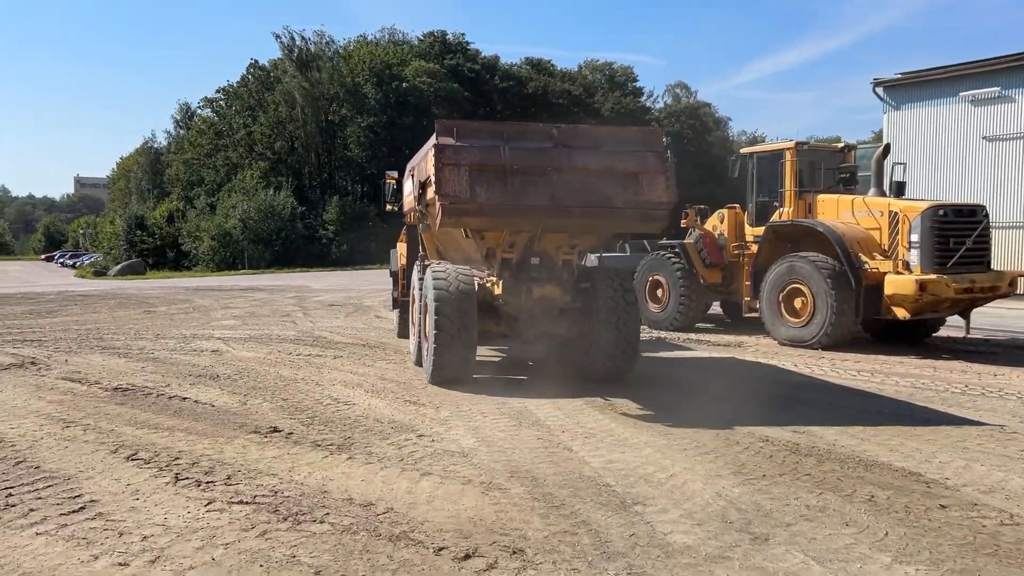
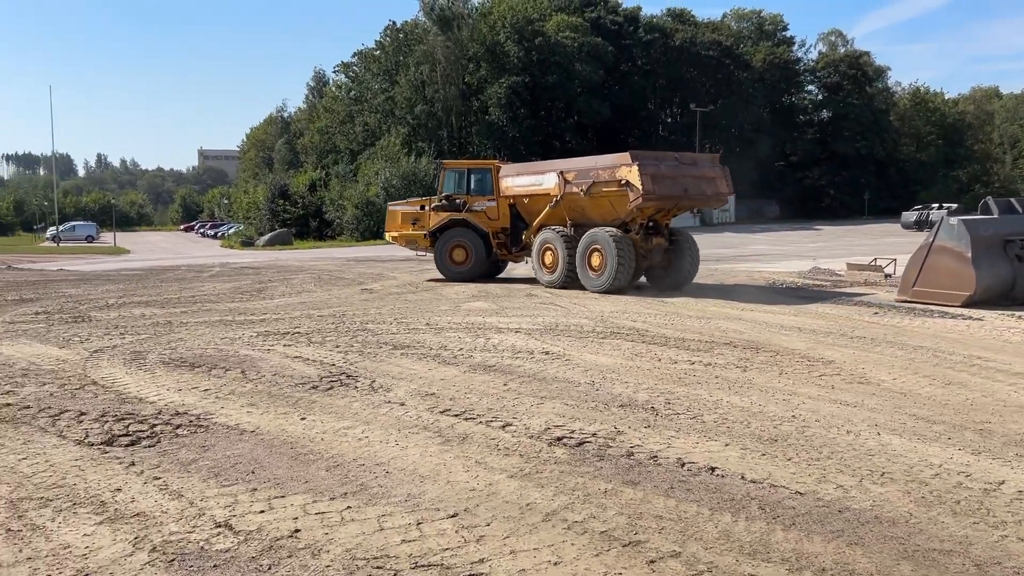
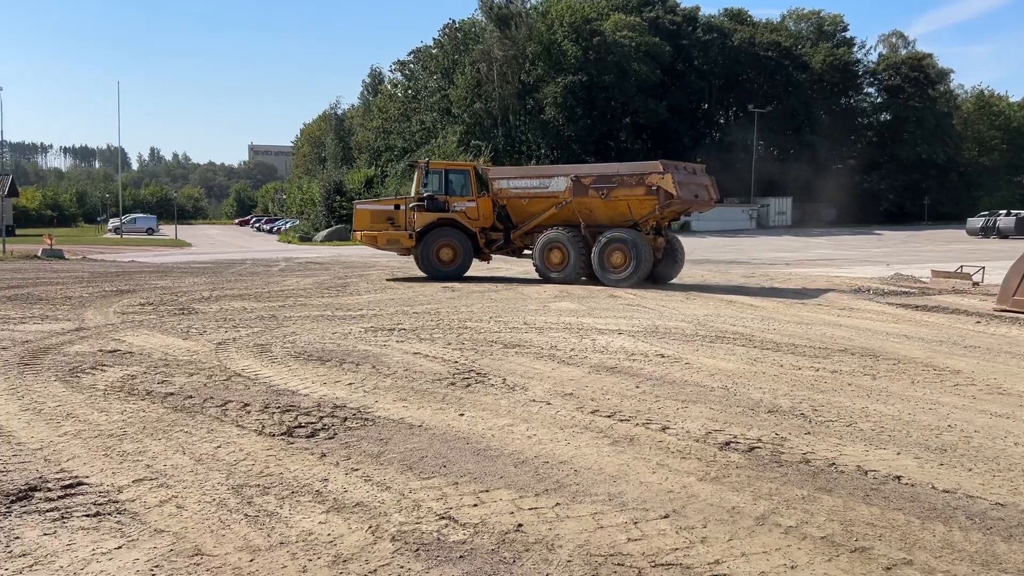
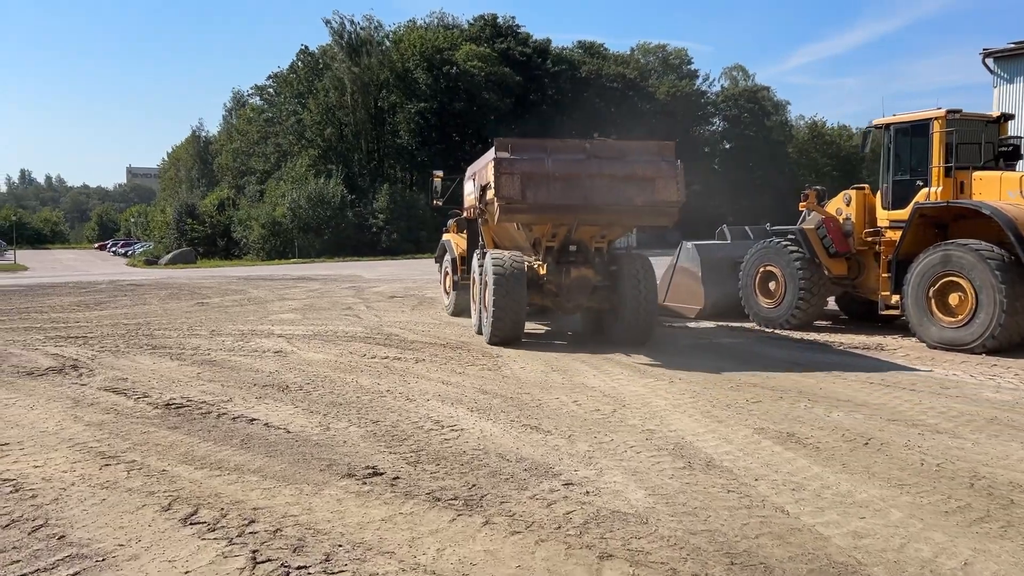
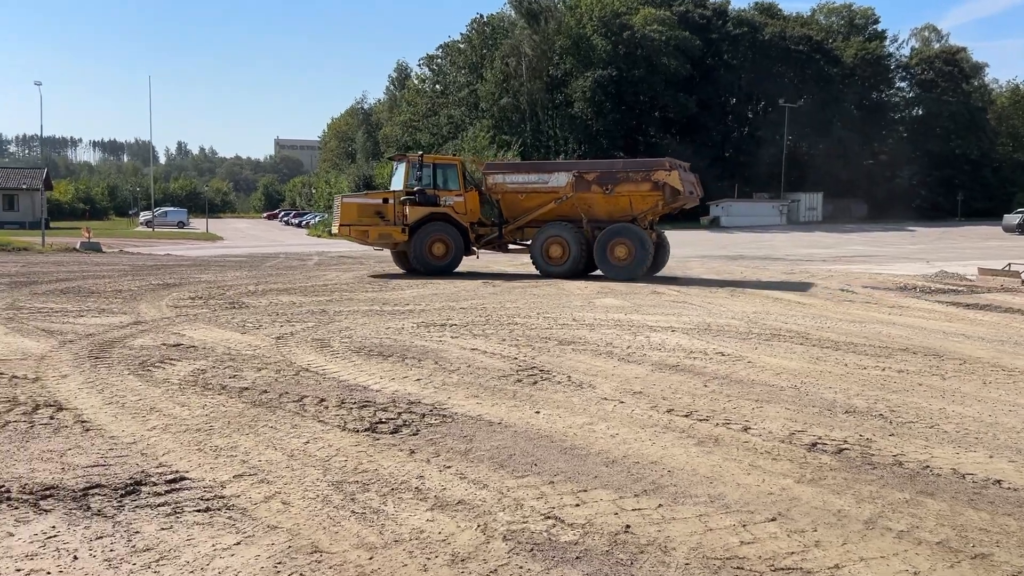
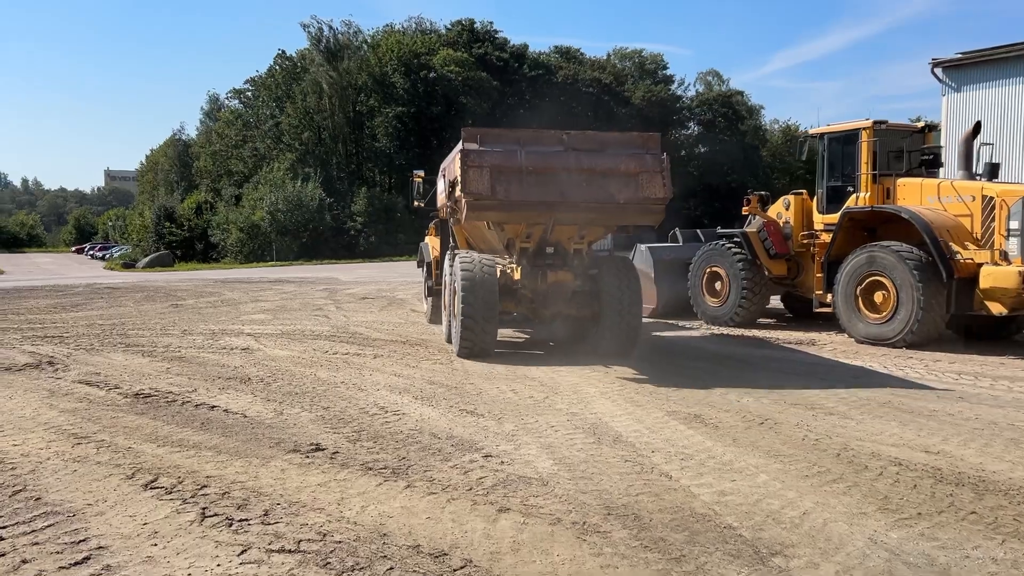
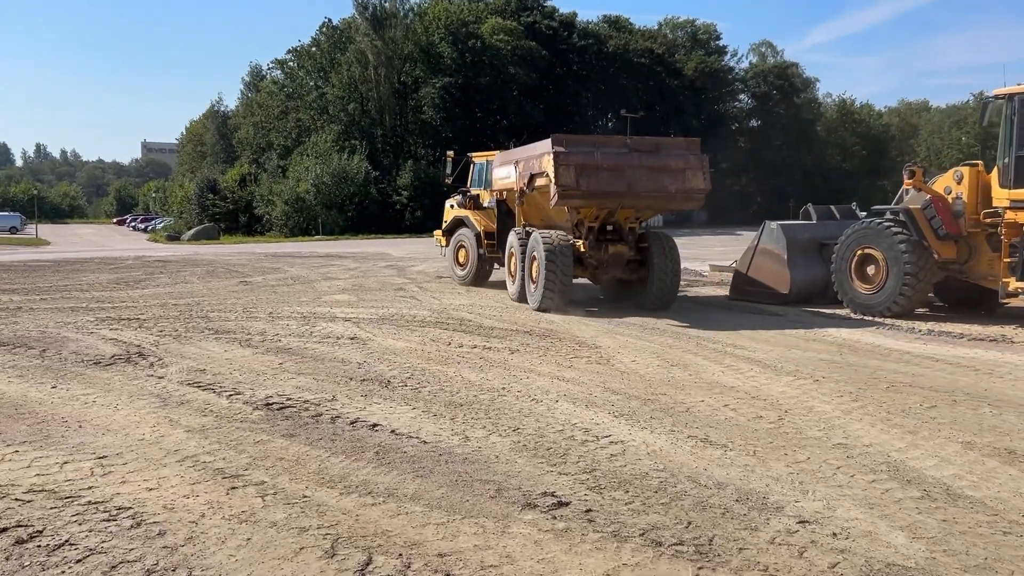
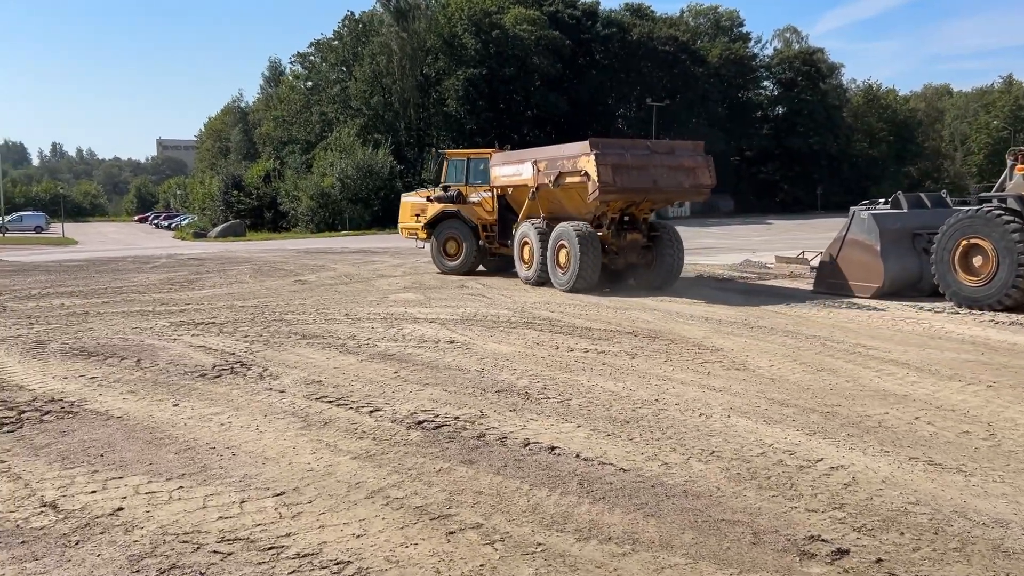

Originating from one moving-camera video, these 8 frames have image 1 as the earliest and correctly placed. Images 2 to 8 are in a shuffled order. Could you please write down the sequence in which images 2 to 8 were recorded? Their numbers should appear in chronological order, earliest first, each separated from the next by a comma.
6, 4, 7, 8, 2, 3, 5
